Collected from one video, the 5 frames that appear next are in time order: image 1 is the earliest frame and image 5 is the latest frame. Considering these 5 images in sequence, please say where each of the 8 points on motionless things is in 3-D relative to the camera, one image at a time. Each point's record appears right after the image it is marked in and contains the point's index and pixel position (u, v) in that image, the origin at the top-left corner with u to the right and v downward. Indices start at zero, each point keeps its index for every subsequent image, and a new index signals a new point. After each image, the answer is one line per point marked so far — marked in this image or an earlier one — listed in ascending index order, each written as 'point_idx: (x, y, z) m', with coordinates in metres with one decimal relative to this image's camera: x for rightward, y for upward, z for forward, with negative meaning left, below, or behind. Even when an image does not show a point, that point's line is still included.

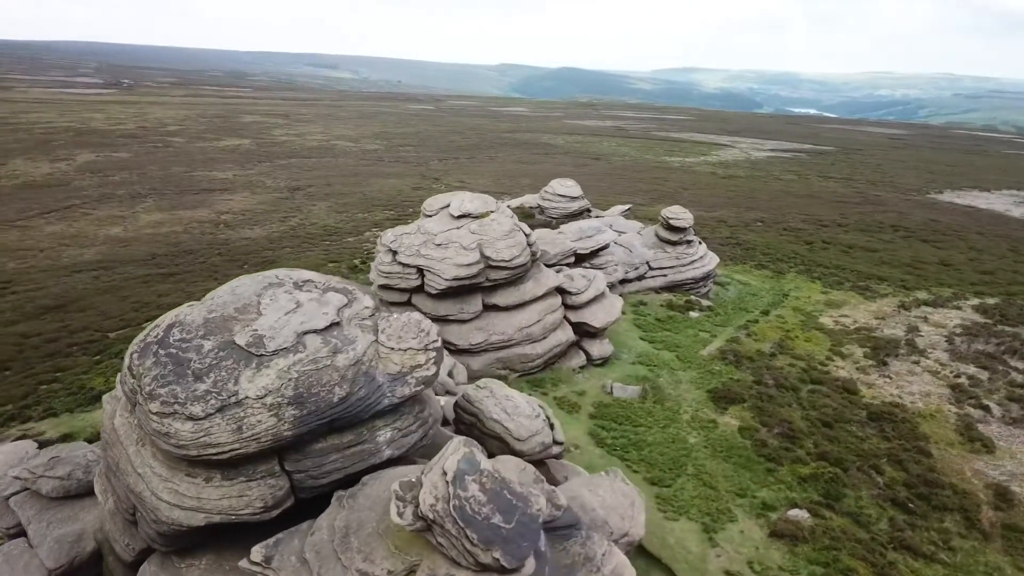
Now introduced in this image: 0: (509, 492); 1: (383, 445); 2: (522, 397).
0: (-0.1, -2.8, +11.1) m
1: (-2.0, -2.4, +12.6) m
2: (+0.2, -2.4, +17.3) m
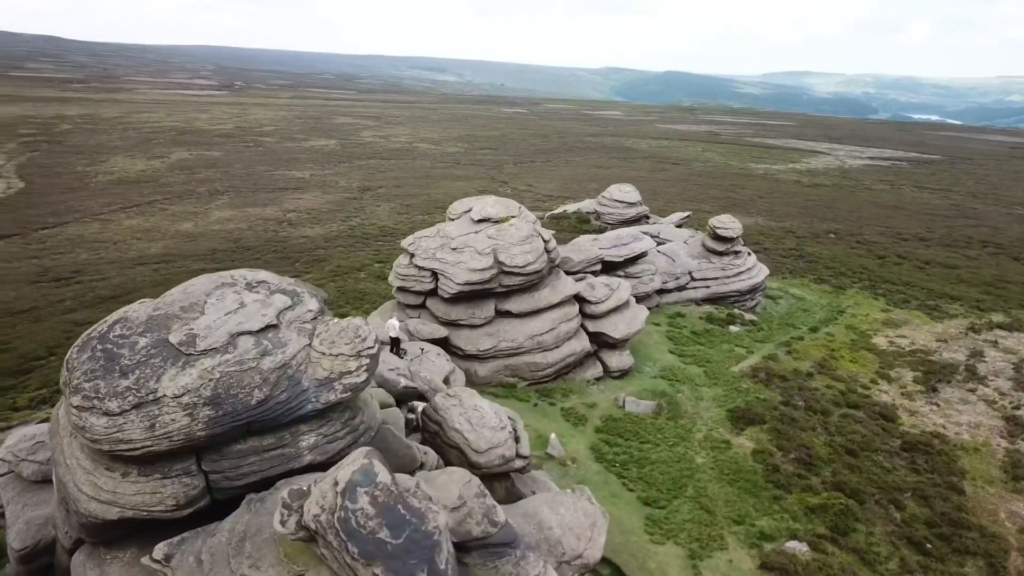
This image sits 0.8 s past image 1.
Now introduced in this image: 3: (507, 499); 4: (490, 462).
0: (-1.5, -2.9, +10.8) m
1: (-3.2, -2.5, +12.5) m
2: (-0.5, -2.5, +16.9) m
3: (-0.1, -4.3, +16.4) m
4: (-0.5, -3.4, +15.8) m
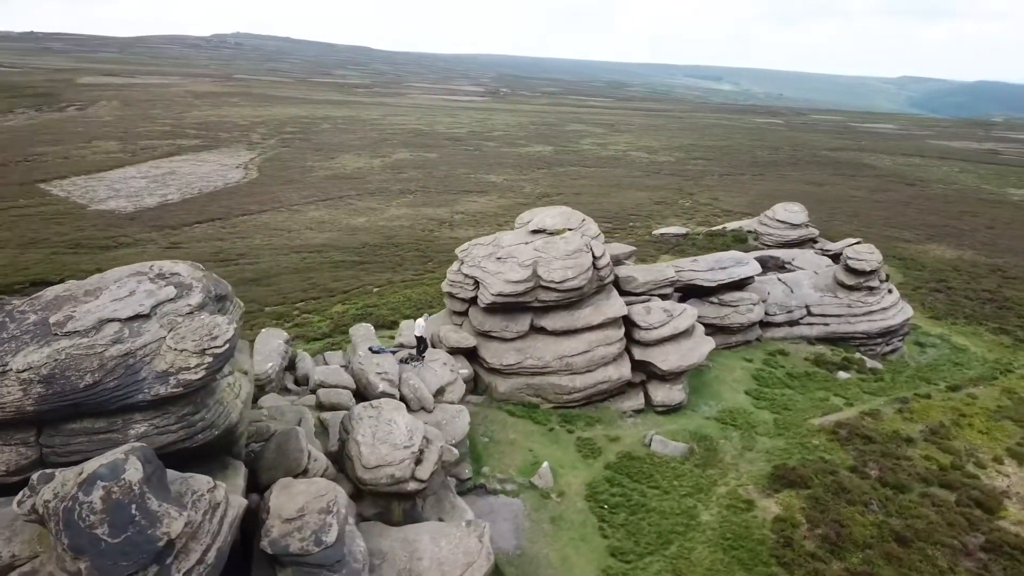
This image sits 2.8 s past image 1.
0: (-5.0, -2.9, +10.7) m
1: (-6.1, -2.4, +12.9) m
2: (-2.2, -2.8, +16.3) m
3: (-2.1, -4.6, +15.7) m
4: (-2.6, -3.6, +15.2) m
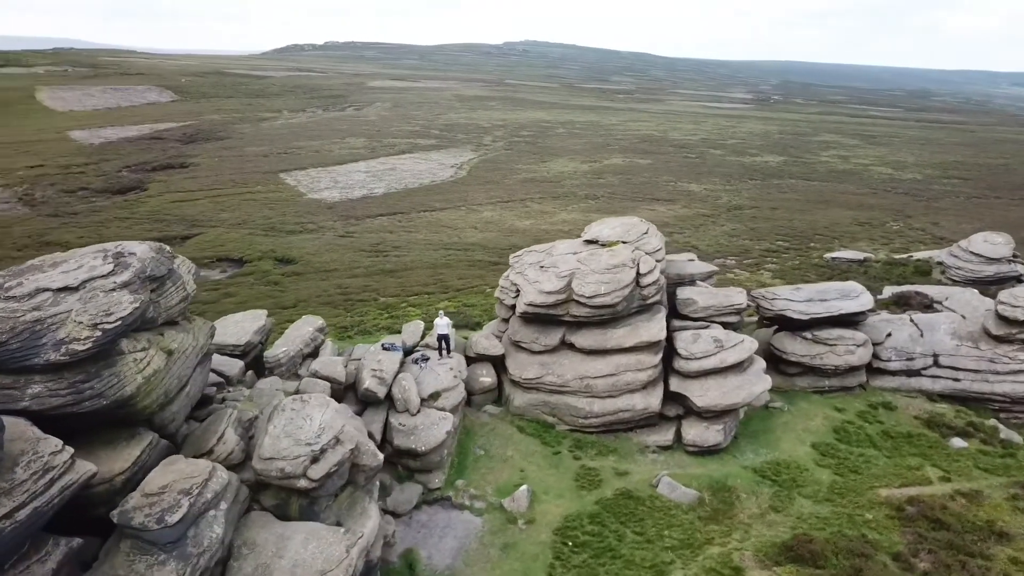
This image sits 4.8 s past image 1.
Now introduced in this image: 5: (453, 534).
0: (-8.3, -2.5, +11.9) m
1: (-8.6, -1.9, +14.3) m
2: (-3.9, -2.7, +16.2) m
3: (-4.1, -4.5, +15.7) m
4: (-4.7, -3.5, +15.4) m
5: (-1.4, -5.6, +18.5) m
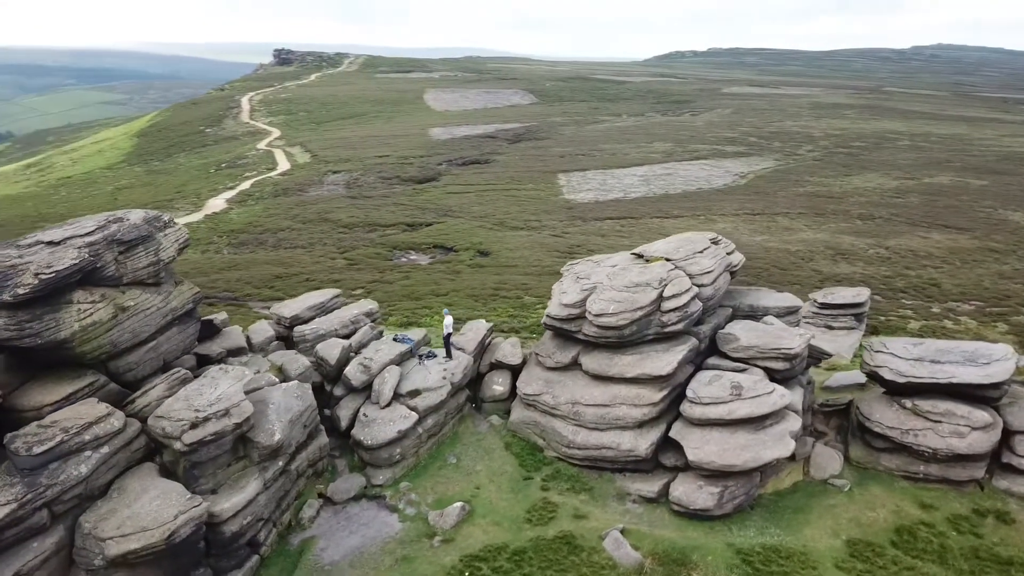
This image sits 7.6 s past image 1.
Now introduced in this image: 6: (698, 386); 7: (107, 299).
0: (-12.0, -1.3, +15.0) m
1: (-11.2, -0.8, +17.3) m
2: (-6.2, -2.2, +17.1) m
3: (-6.9, -3.9, +16.7) m
4: (-7.4, -2.9, +16.6) m
5: (-3.3, -5.5, +18.1) m
6: (+4.4, -2.3, +18.9) m
7: (-9.0, -0.3, +18.0) m
